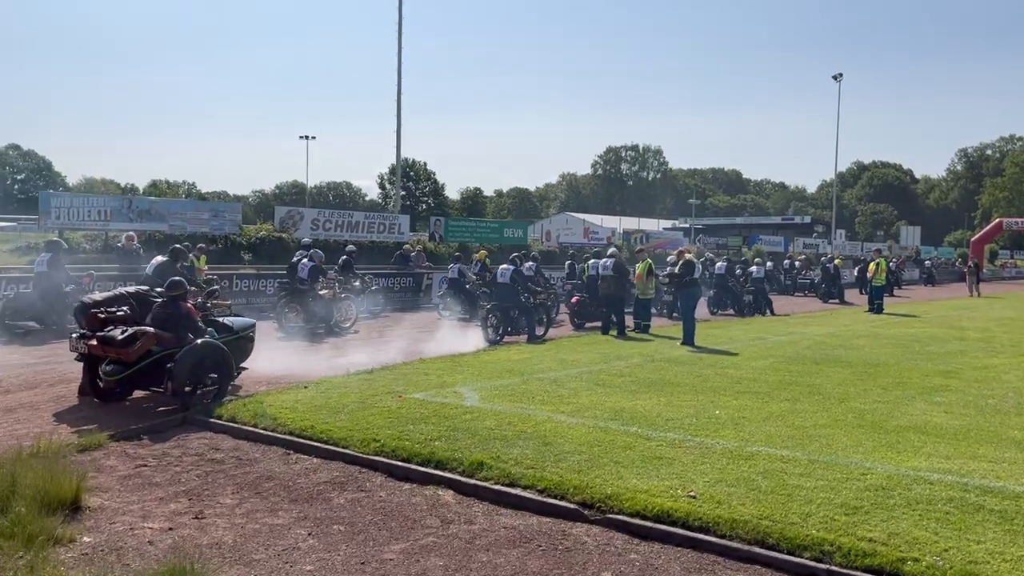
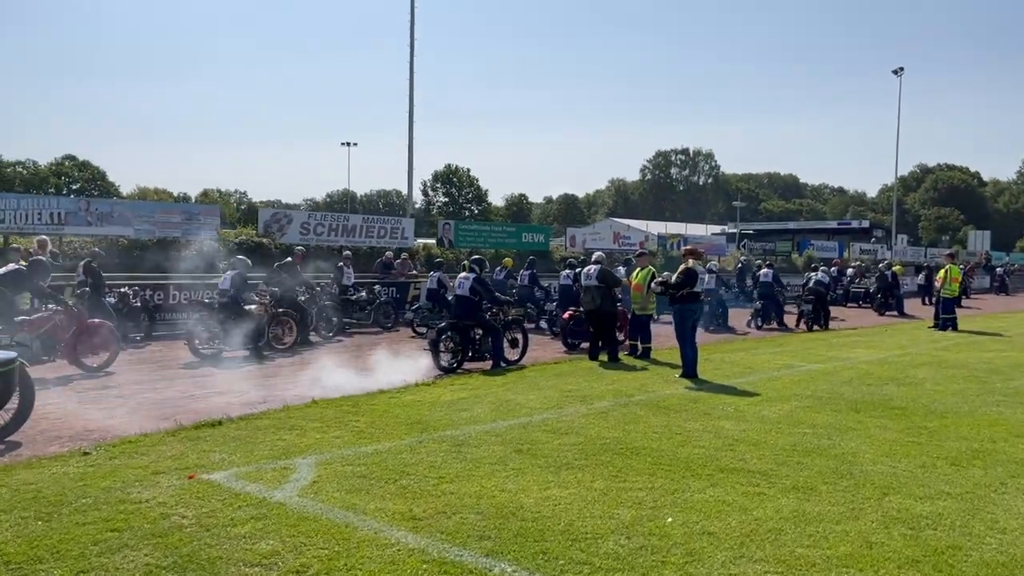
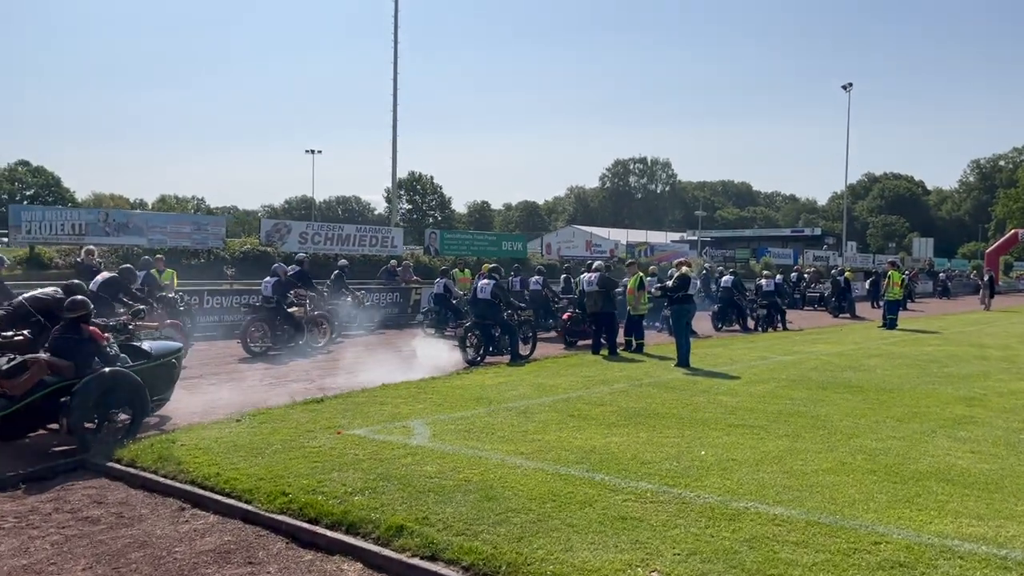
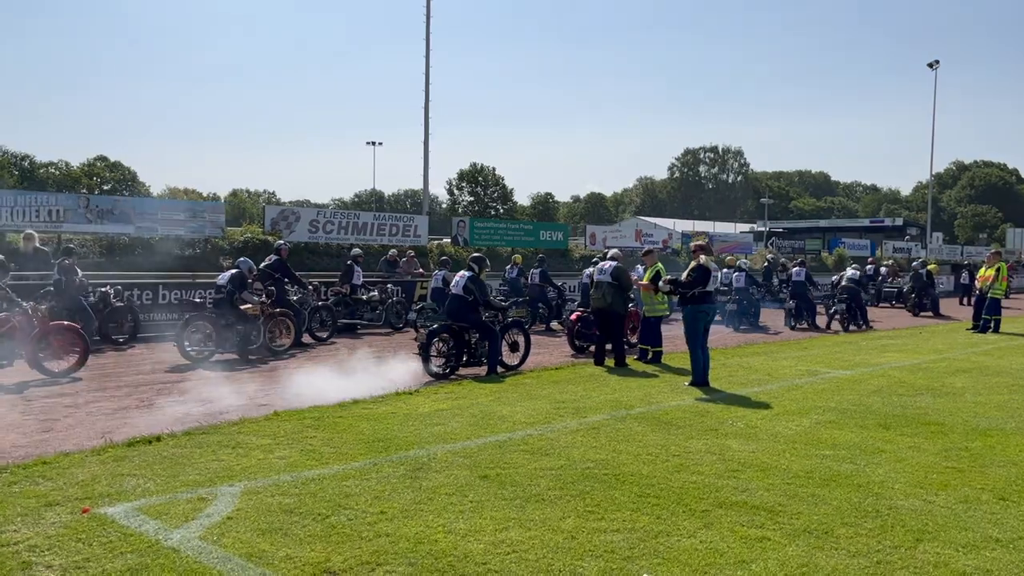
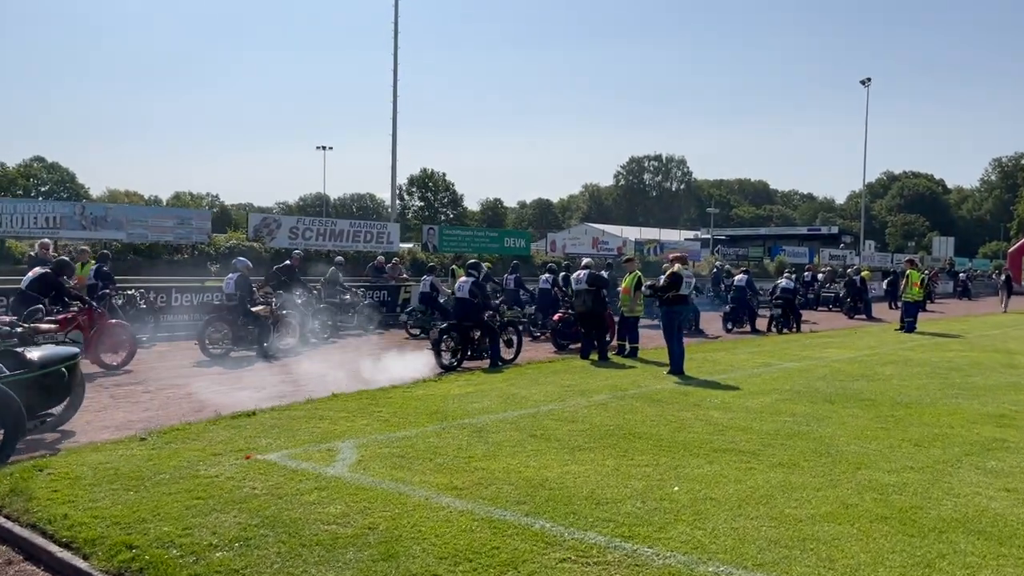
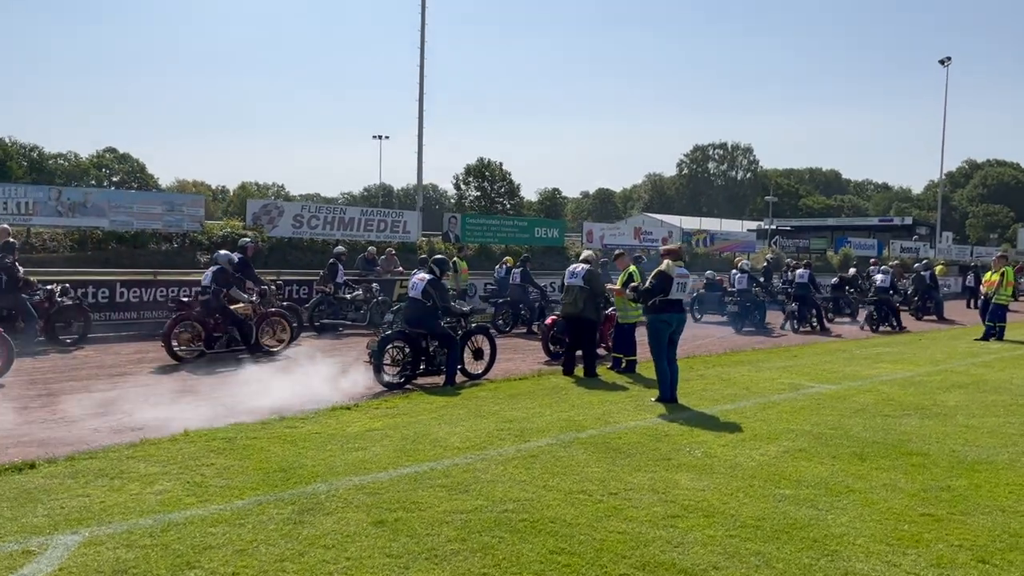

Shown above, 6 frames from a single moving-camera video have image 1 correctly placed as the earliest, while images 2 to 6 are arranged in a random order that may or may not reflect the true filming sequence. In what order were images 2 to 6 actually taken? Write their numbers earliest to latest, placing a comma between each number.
3, 5, 2, 4, 6
